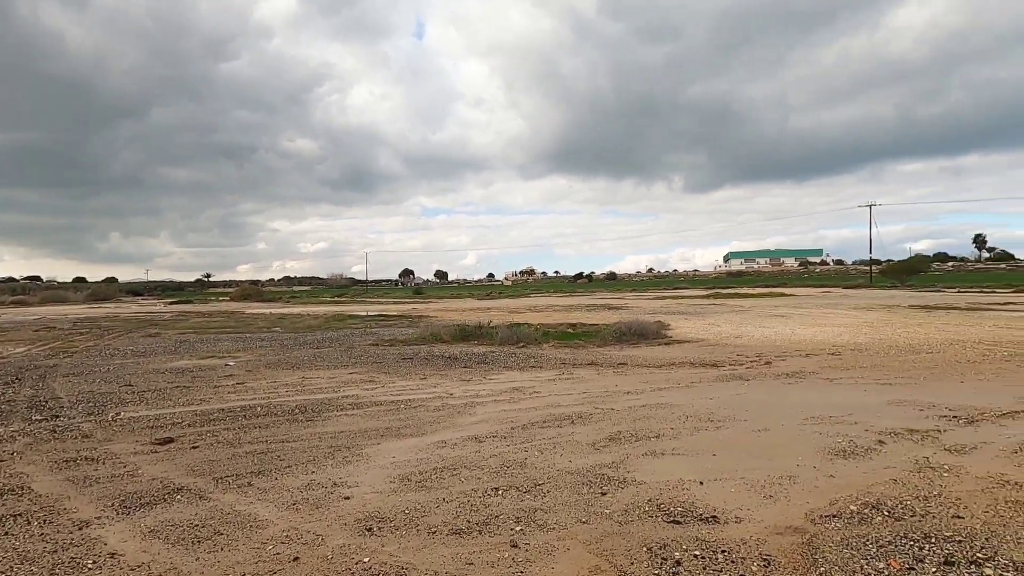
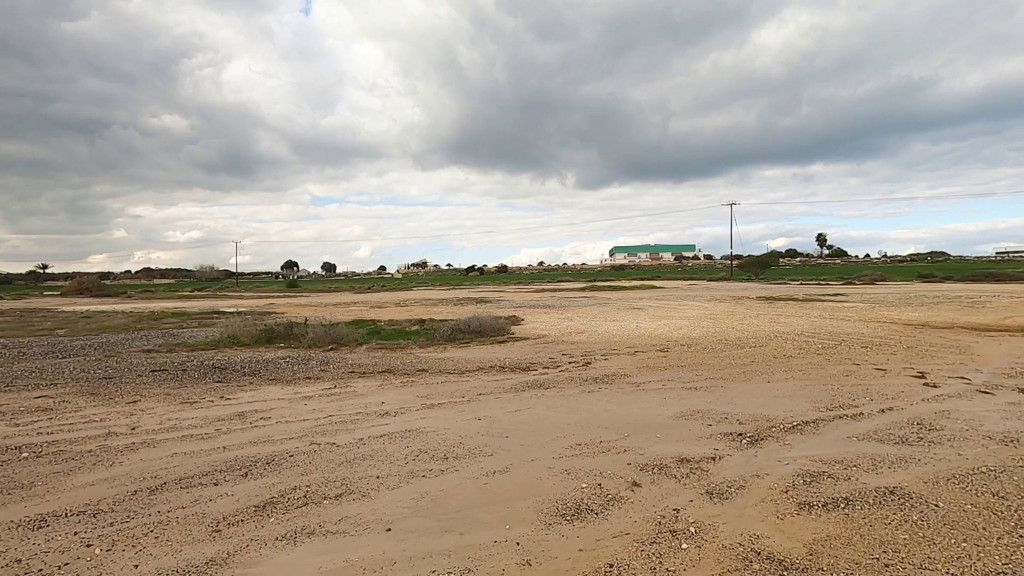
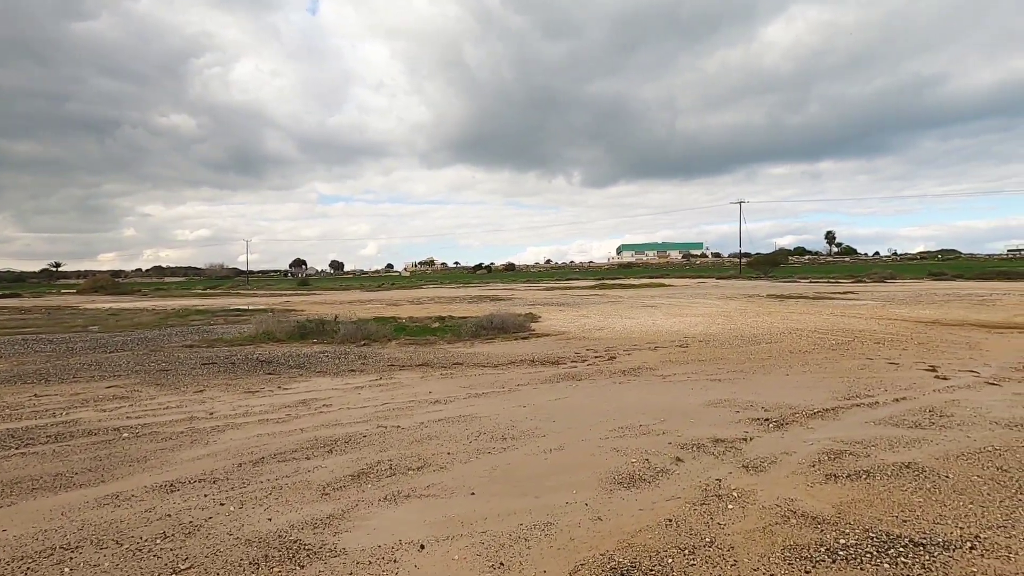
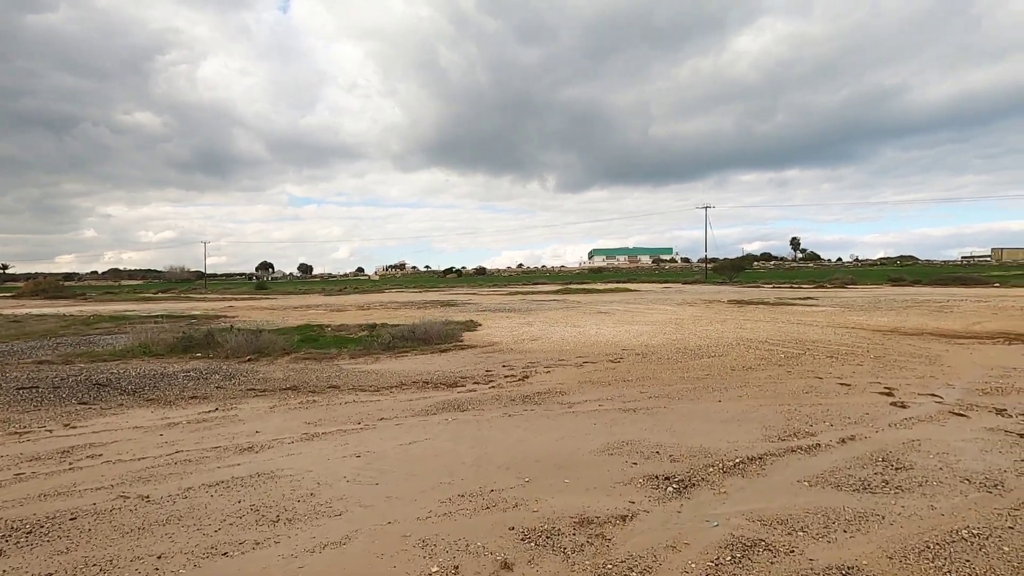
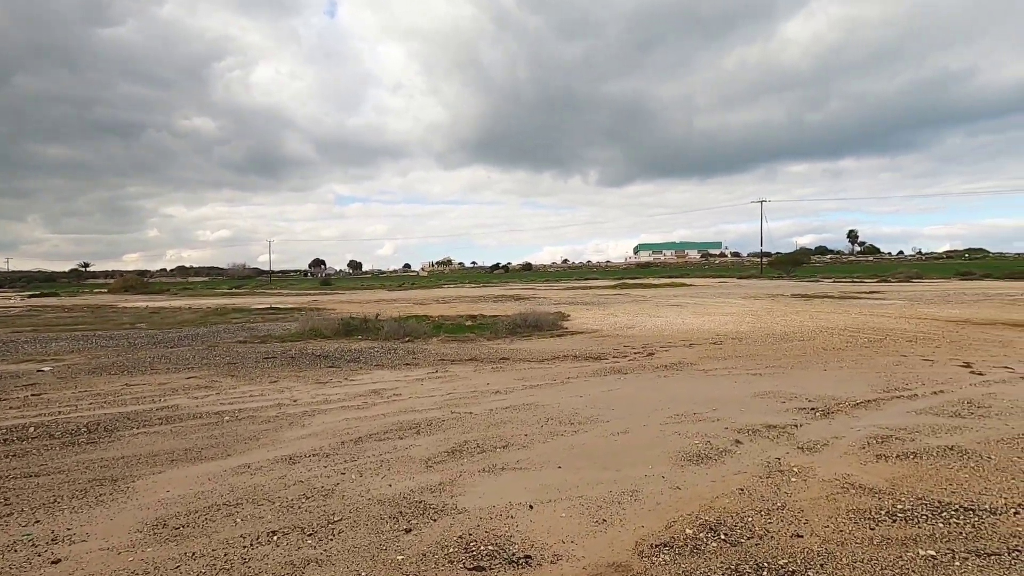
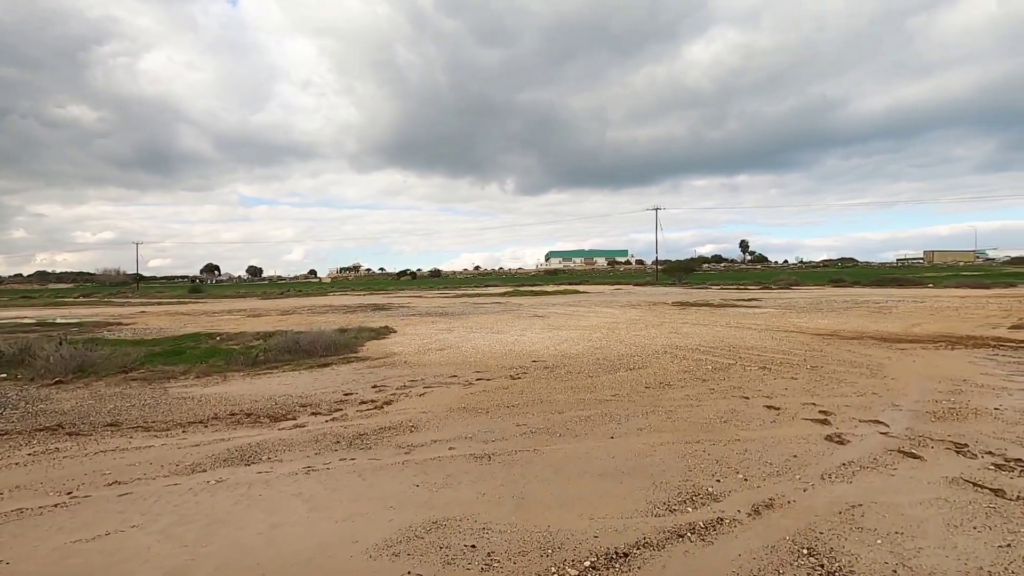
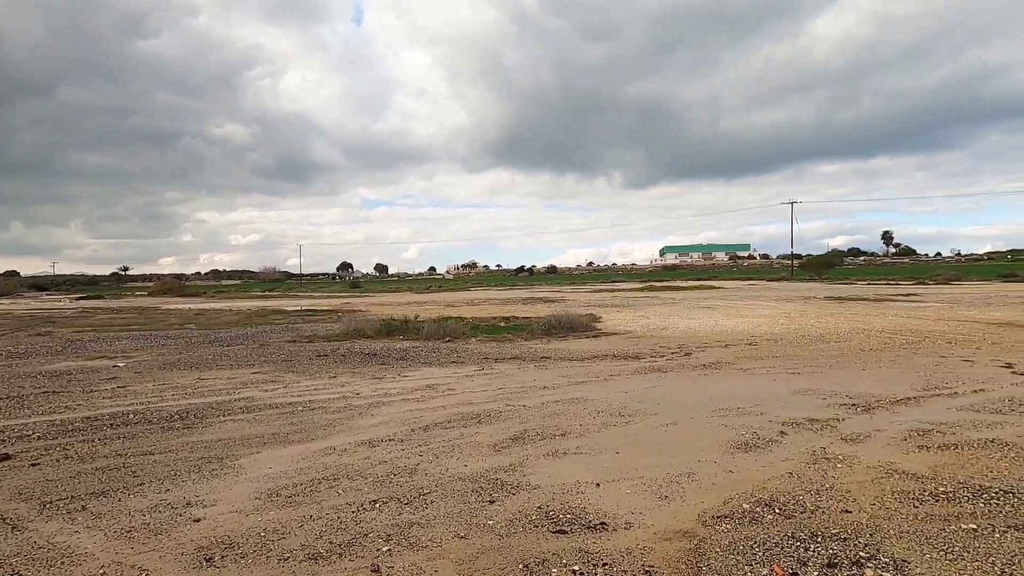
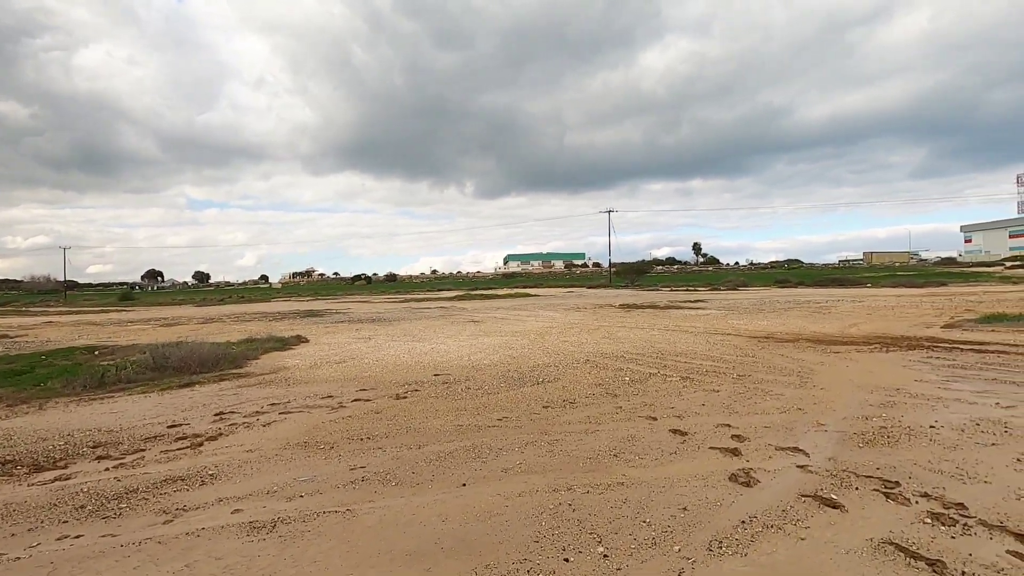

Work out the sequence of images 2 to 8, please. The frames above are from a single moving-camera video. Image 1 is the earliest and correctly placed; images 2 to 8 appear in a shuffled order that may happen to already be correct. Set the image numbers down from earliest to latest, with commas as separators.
7, 5, 3, 2, 4, 6, 8
